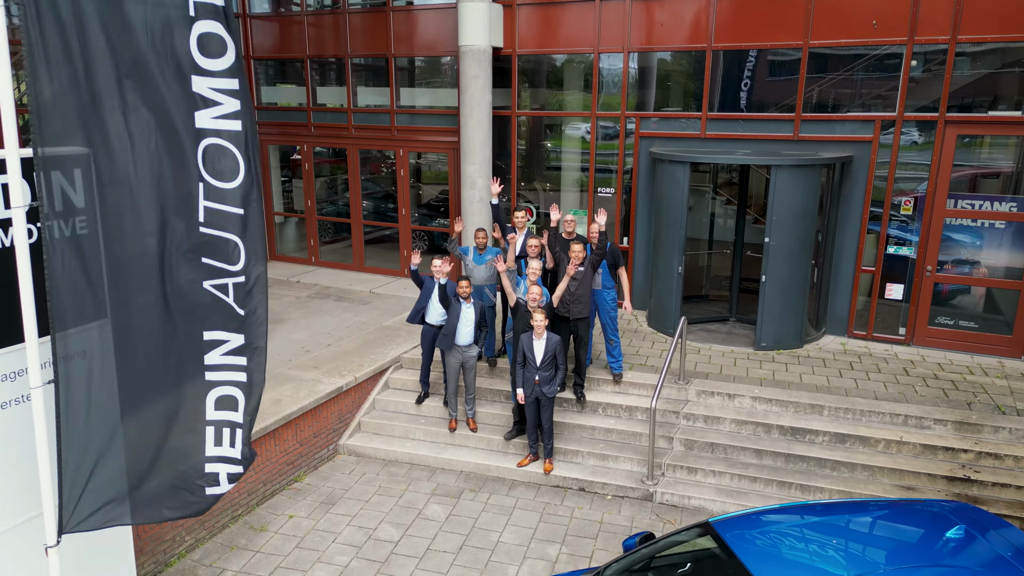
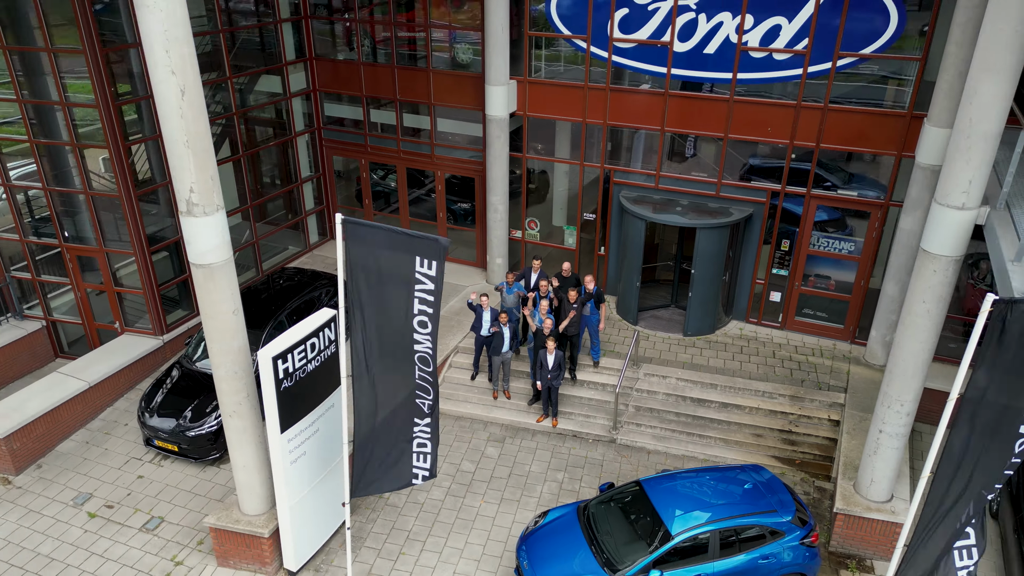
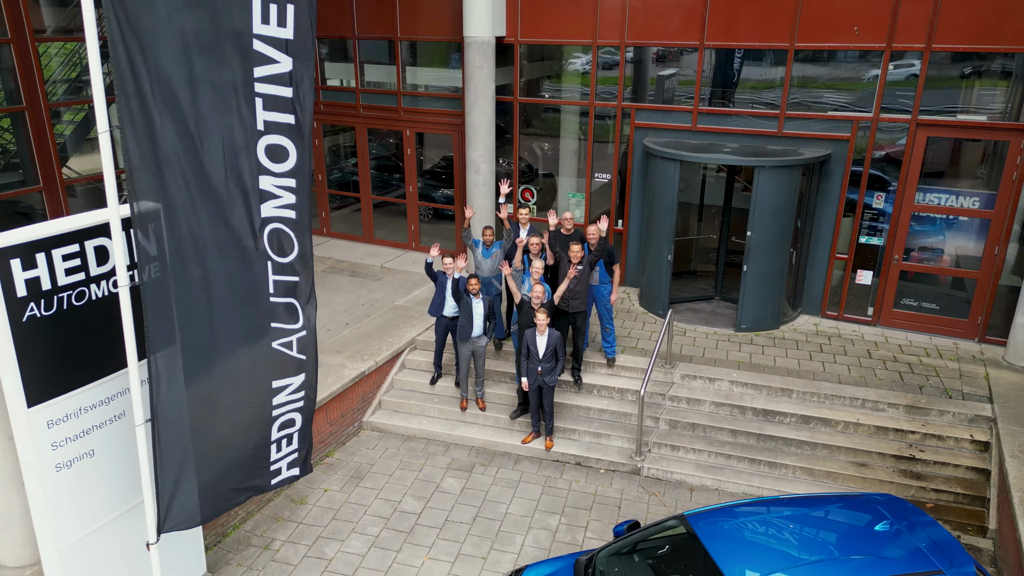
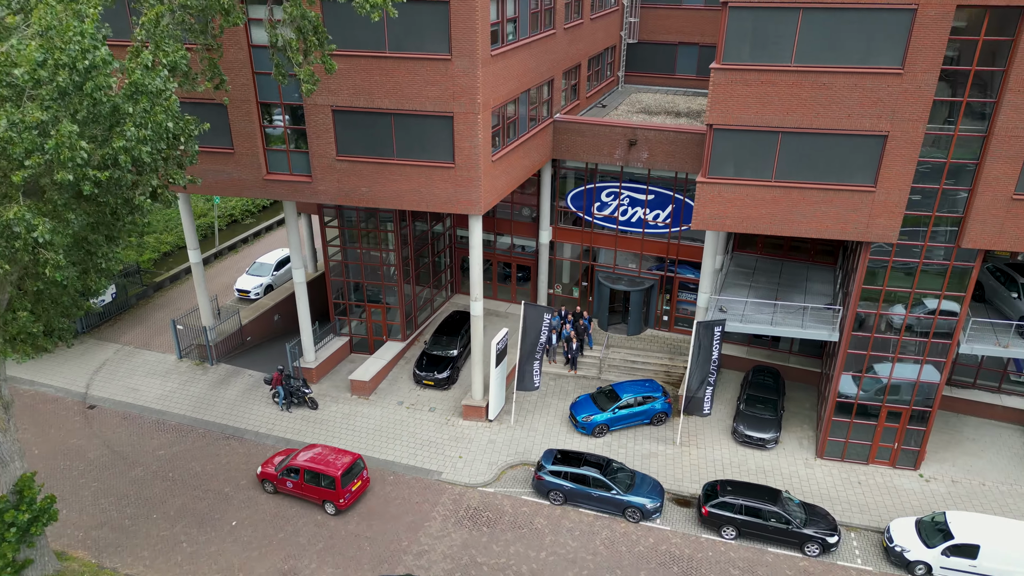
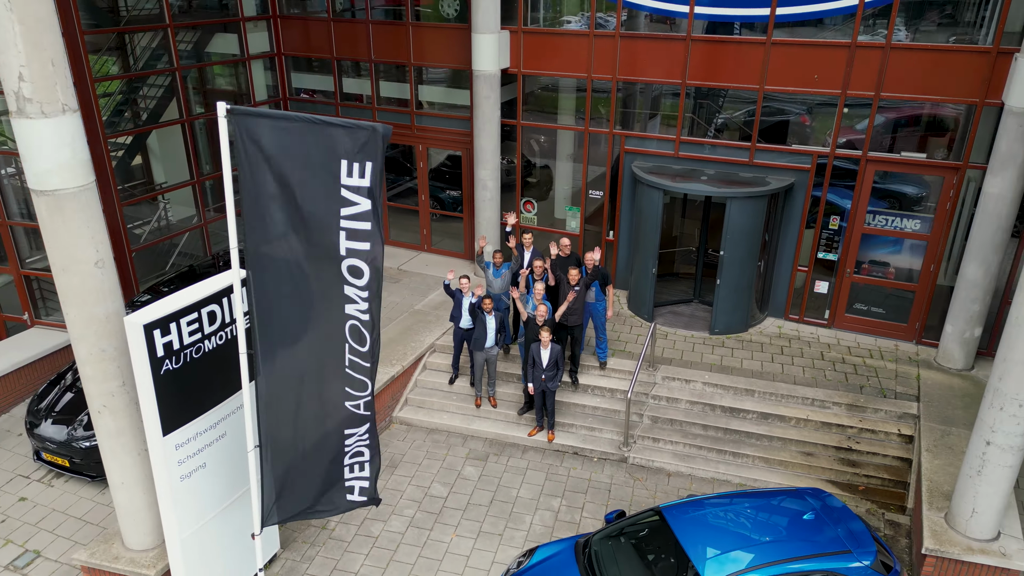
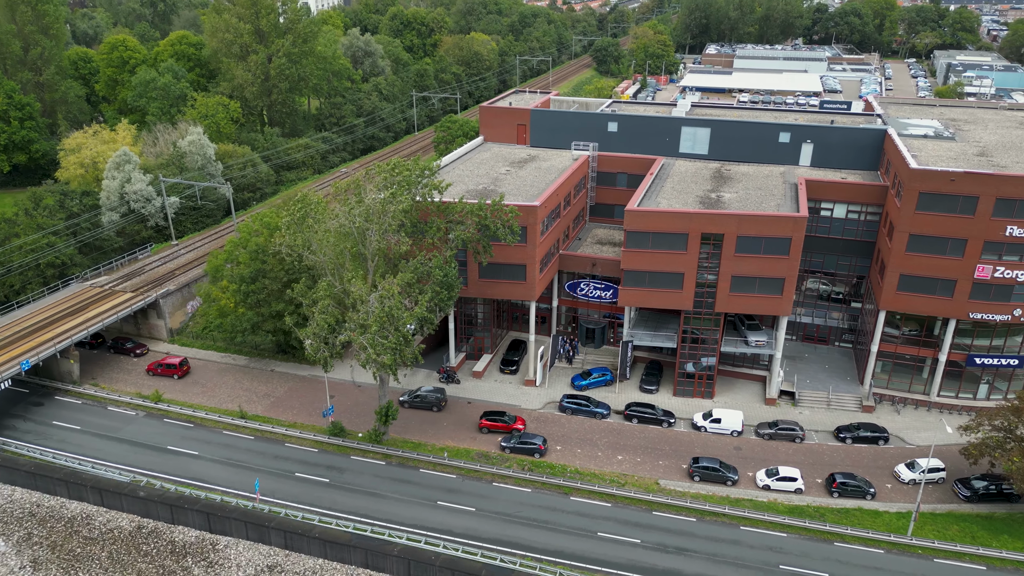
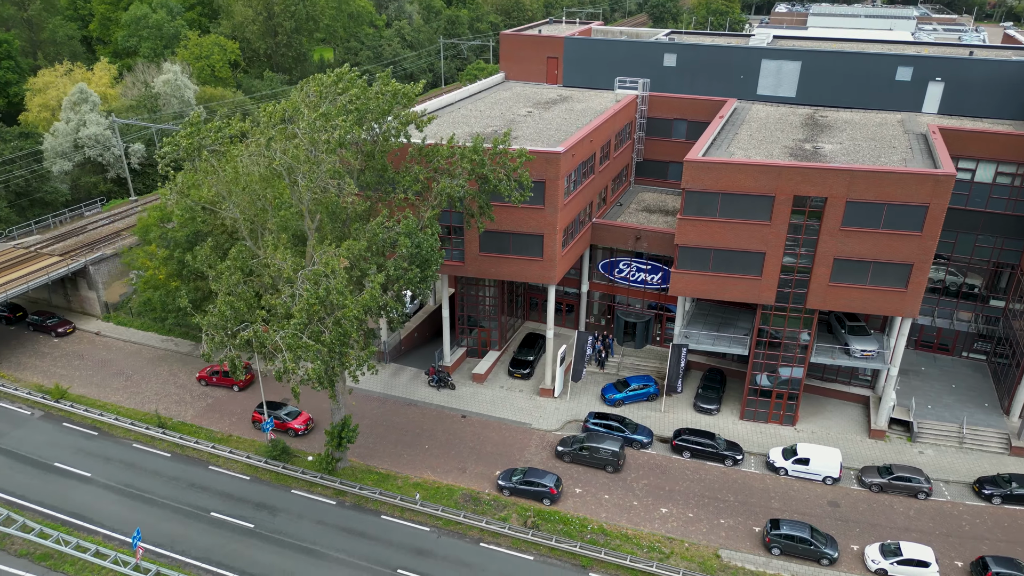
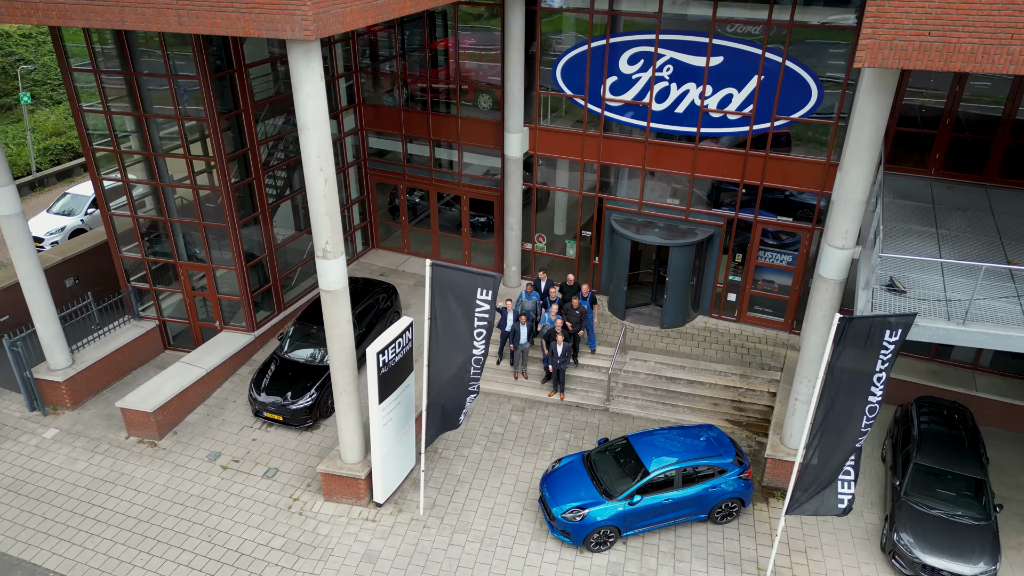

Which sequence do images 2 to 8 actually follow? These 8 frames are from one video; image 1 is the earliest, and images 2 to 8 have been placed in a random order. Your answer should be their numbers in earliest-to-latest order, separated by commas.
3, 5, 2, 8, 4, 7, 6
